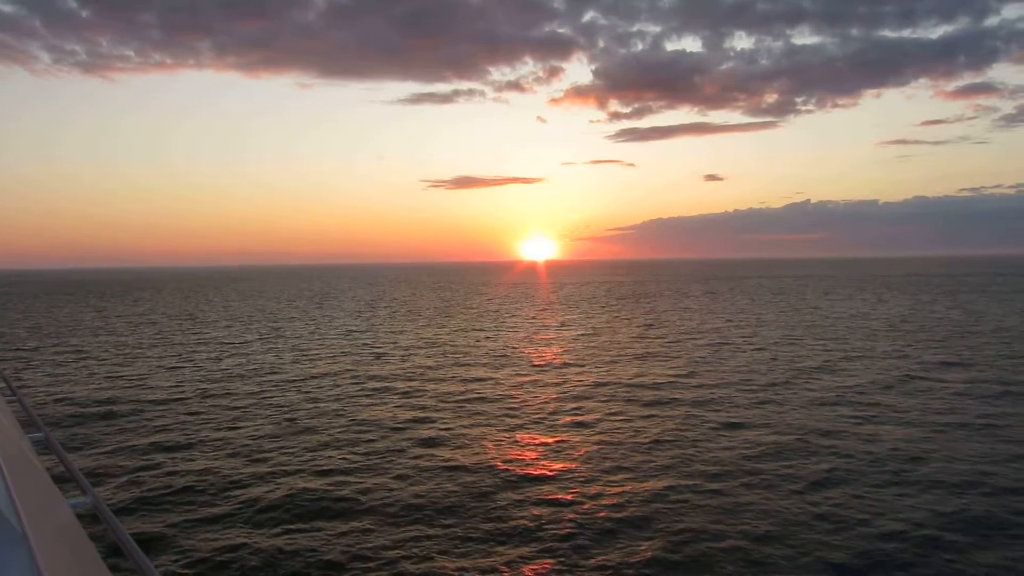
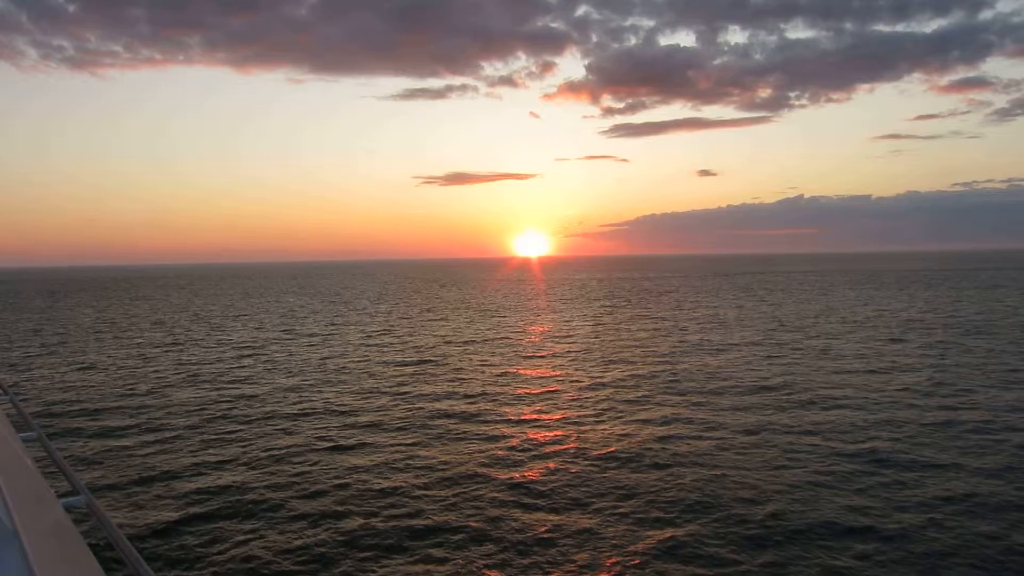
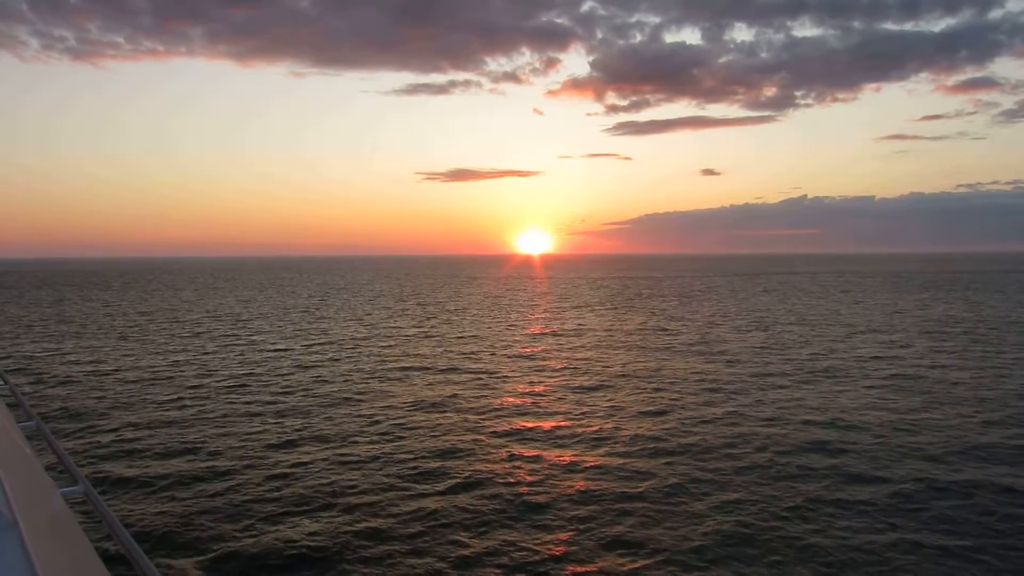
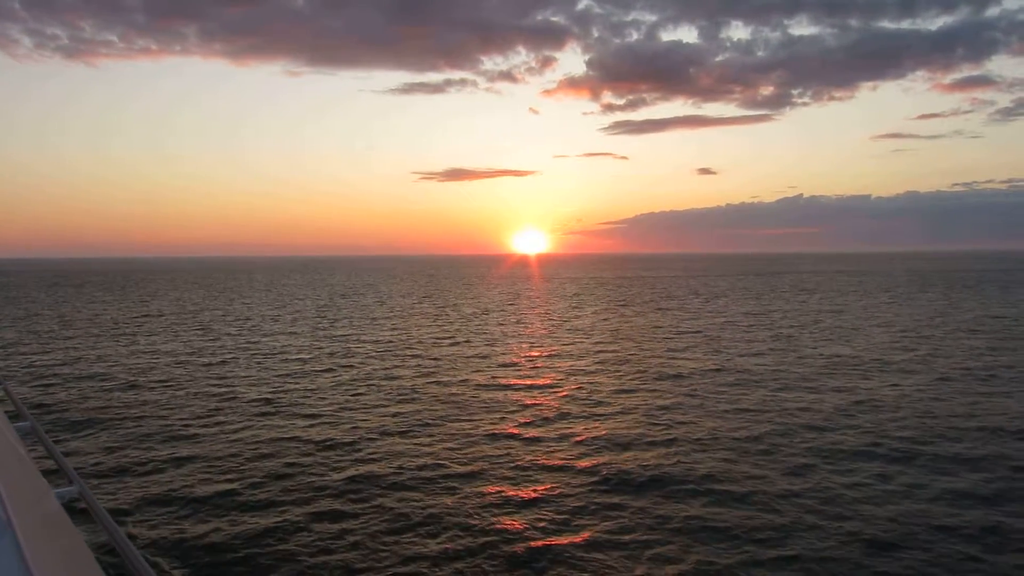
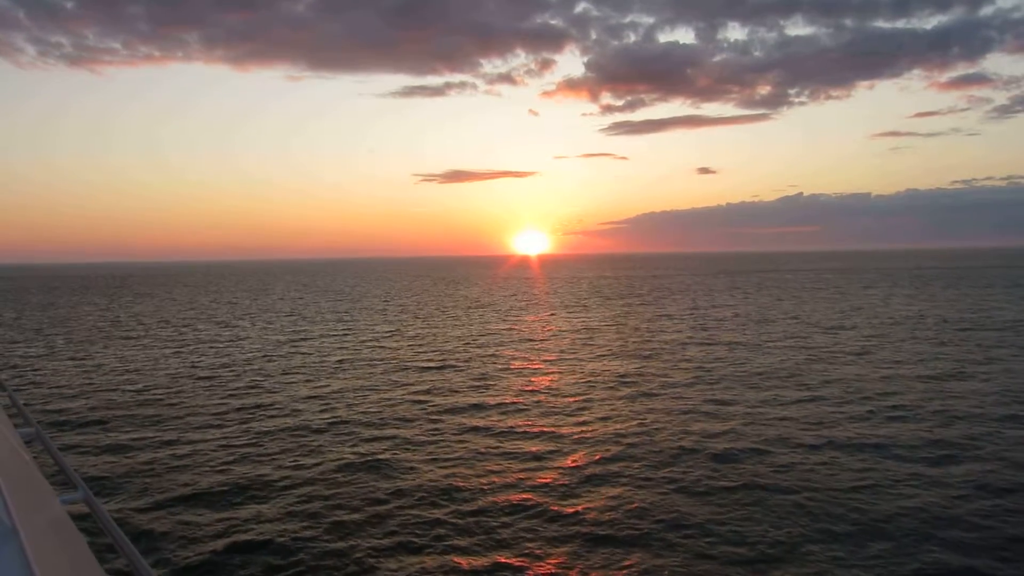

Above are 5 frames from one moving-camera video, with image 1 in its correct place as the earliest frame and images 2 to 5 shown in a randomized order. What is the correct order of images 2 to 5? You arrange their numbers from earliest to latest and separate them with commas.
2, 5, 3, 4
